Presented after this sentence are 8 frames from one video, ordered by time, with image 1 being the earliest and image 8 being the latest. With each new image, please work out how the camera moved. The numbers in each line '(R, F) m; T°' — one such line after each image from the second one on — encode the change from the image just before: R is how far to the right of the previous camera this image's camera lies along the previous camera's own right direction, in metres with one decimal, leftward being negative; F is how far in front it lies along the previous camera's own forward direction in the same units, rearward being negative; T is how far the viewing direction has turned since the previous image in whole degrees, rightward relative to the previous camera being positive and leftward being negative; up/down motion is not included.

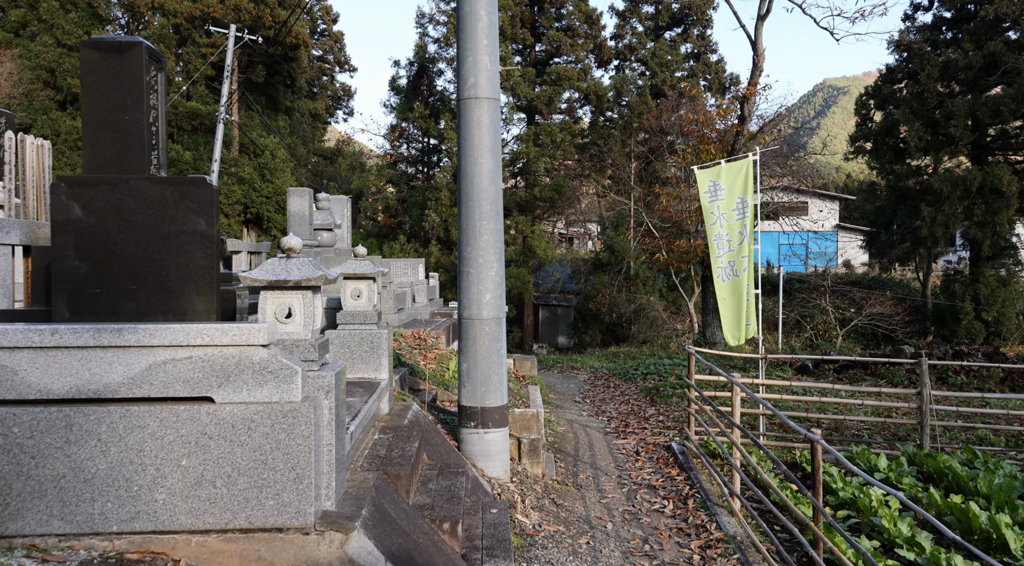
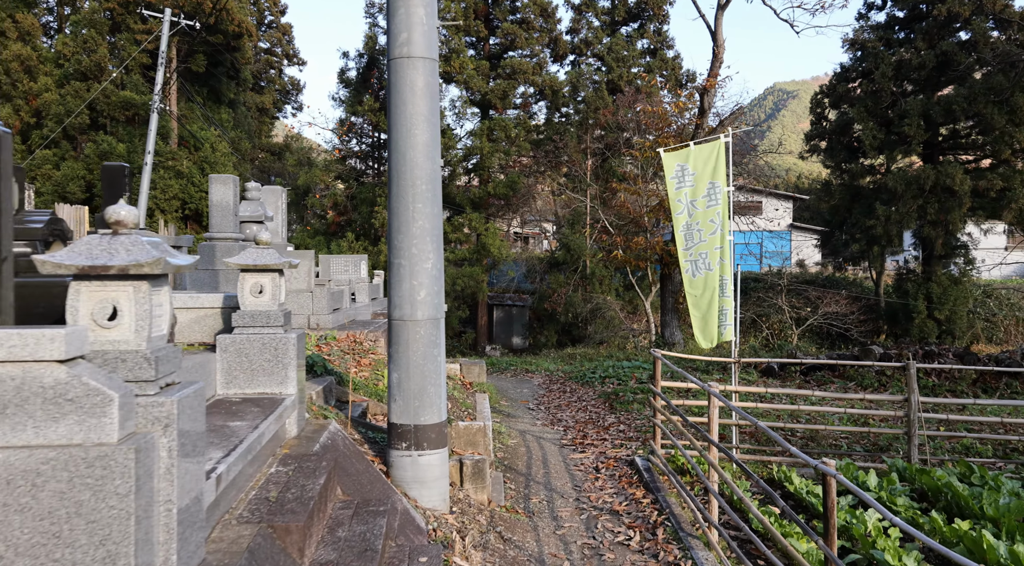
(+0.1, +0.9) m; +3°
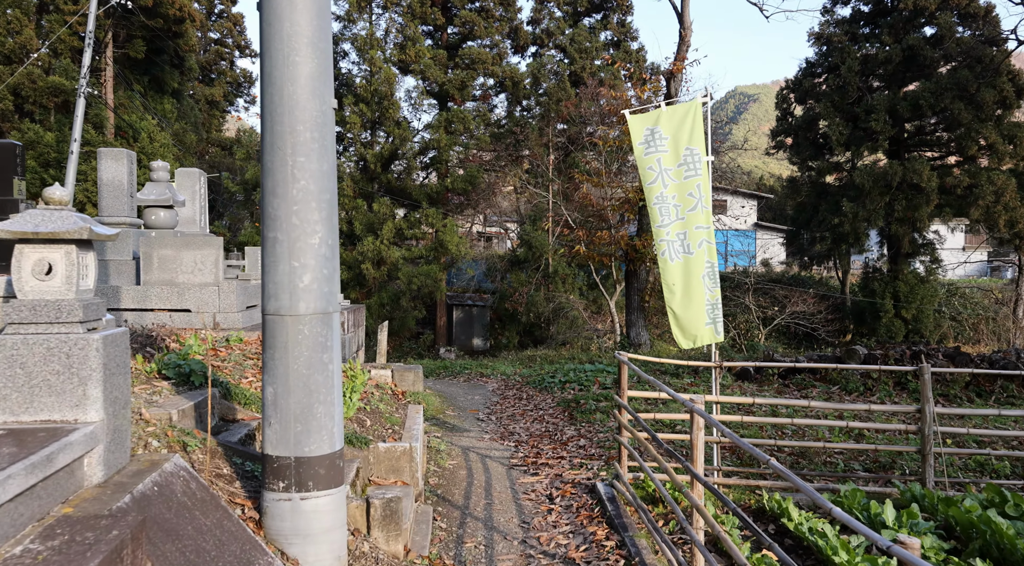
(+0.2, +1.3) m; +3°
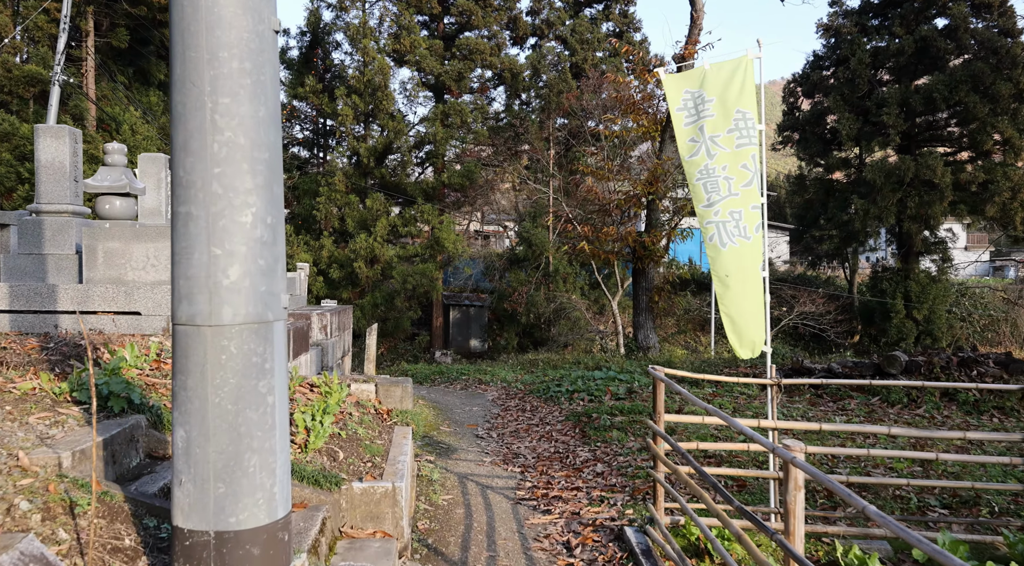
(-0.1, +1.1) m; 0°
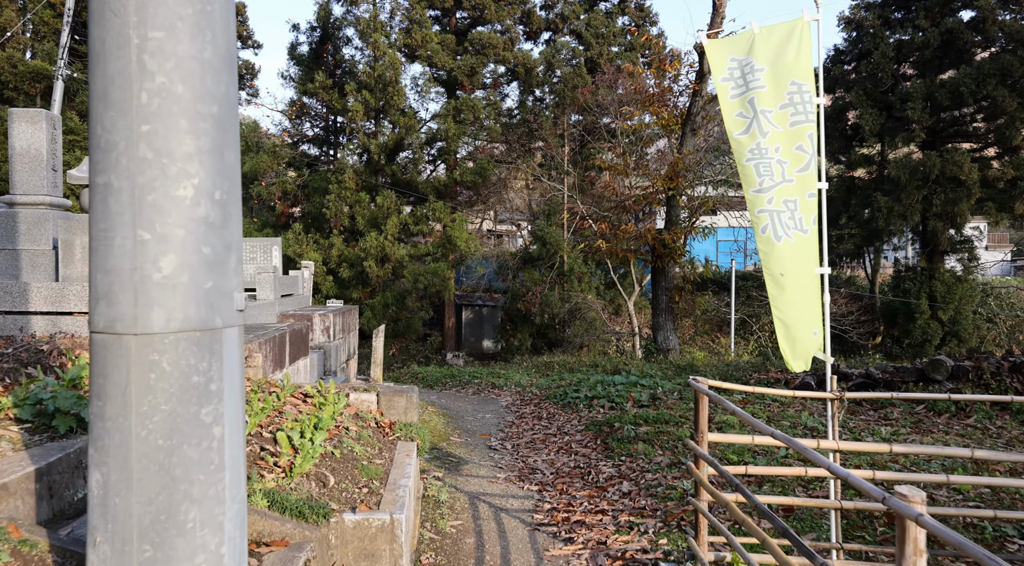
(0.0, +0.6) m; -1°
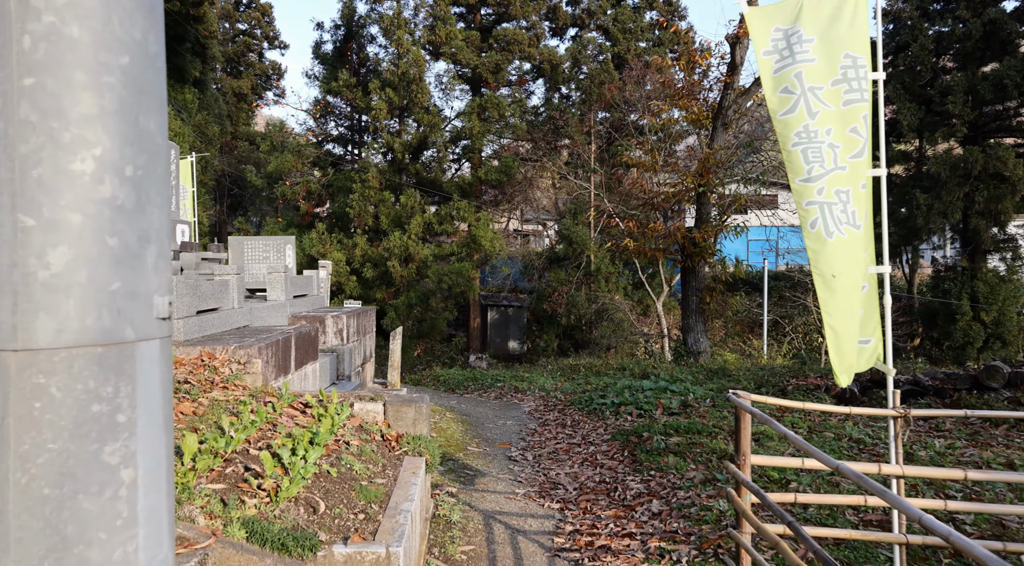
(+0.1, +0.5) m; -2°
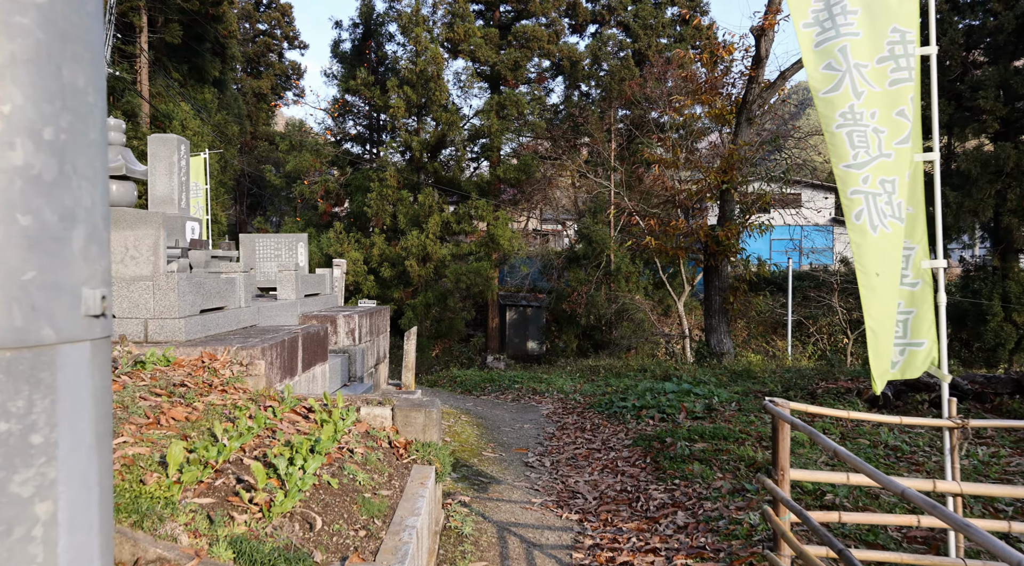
(0.0, +0.3) m; -1°
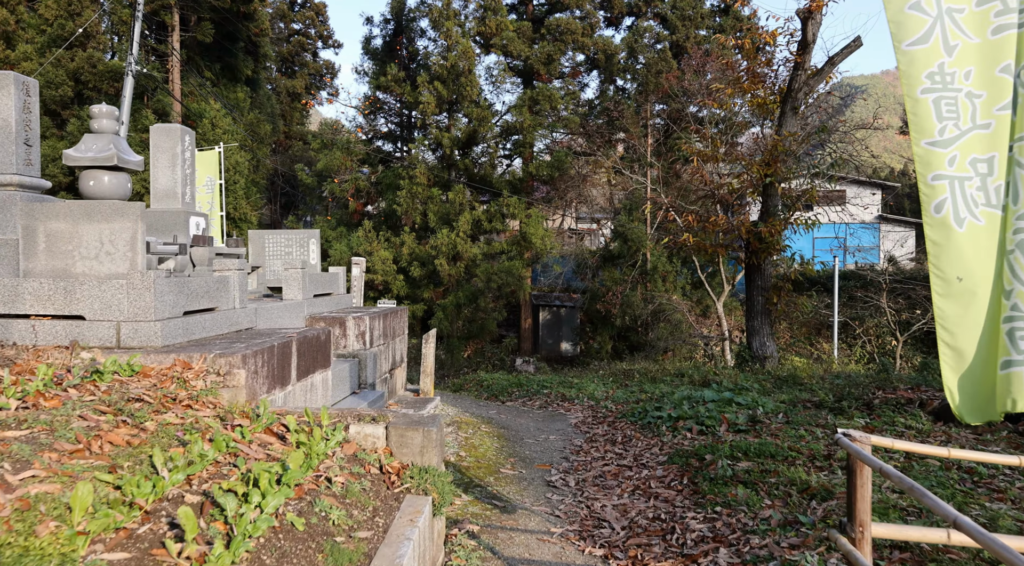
(+0.1, +0.7) m; -3°
